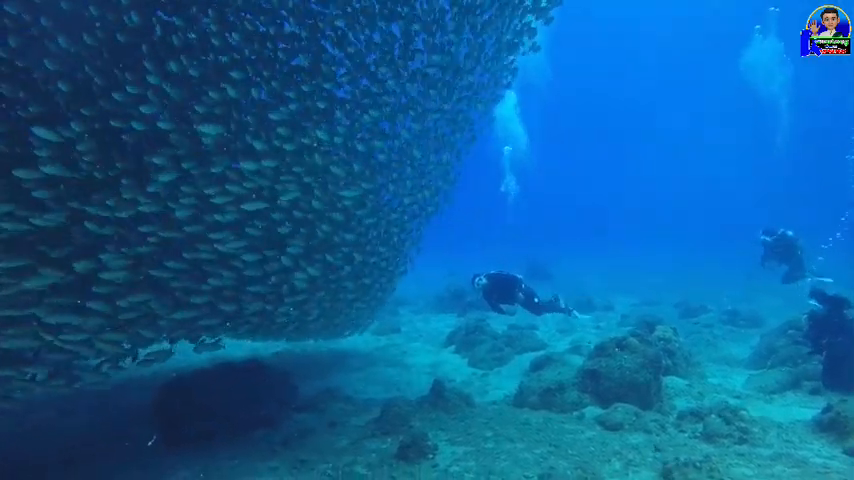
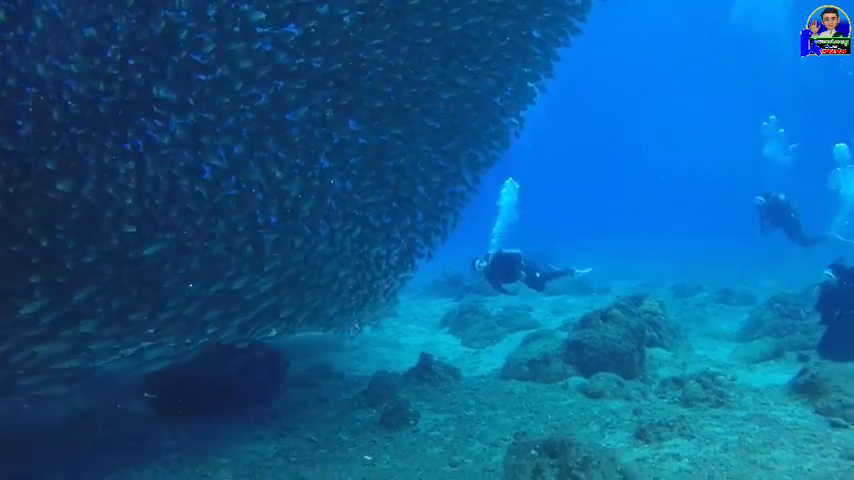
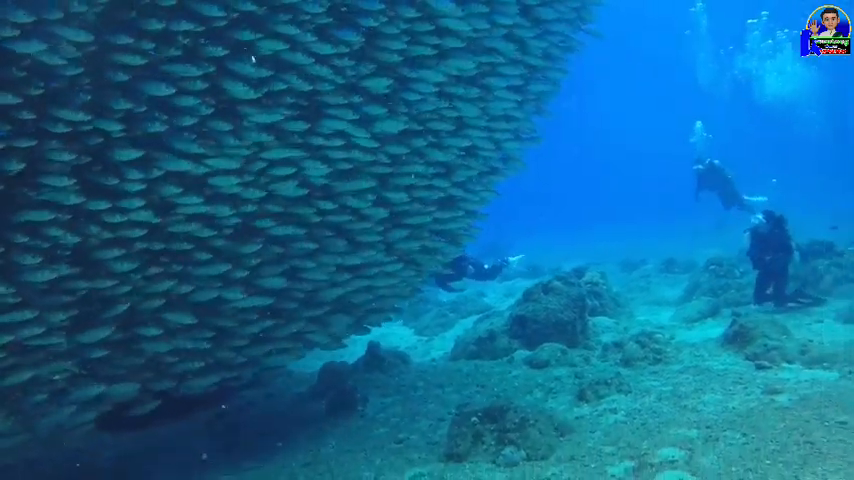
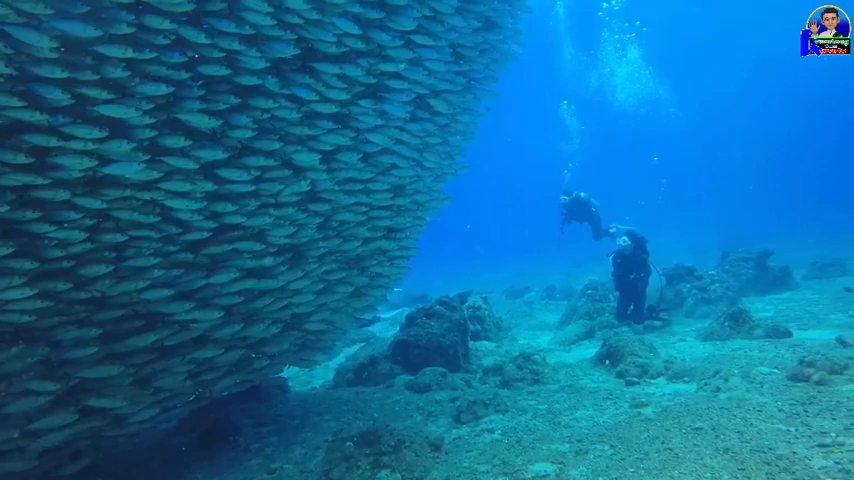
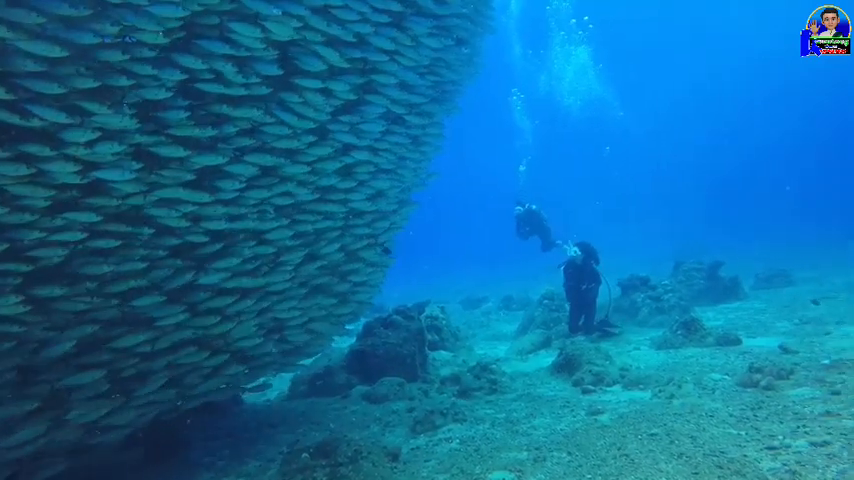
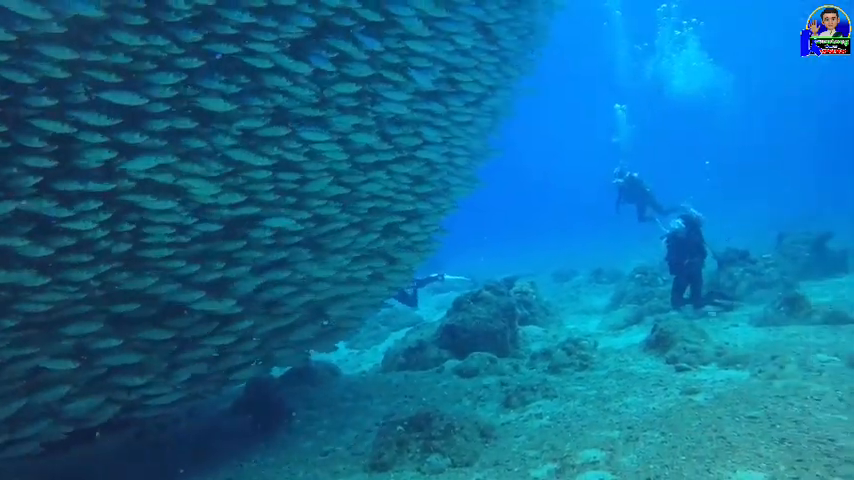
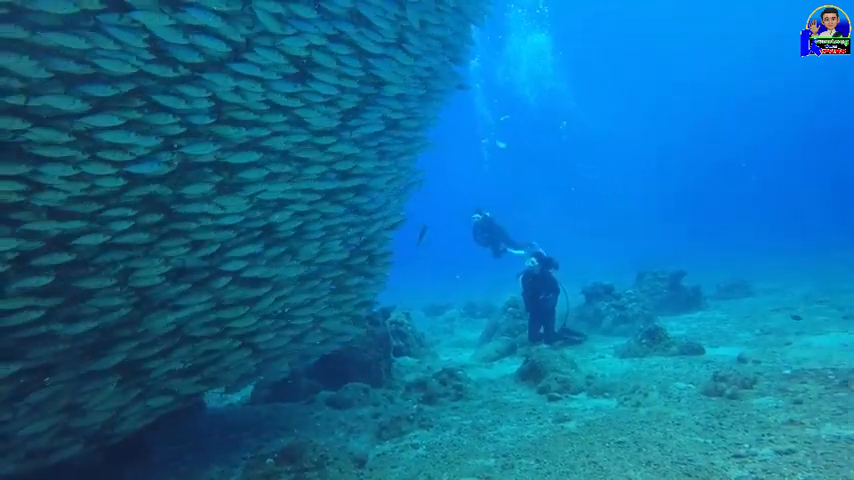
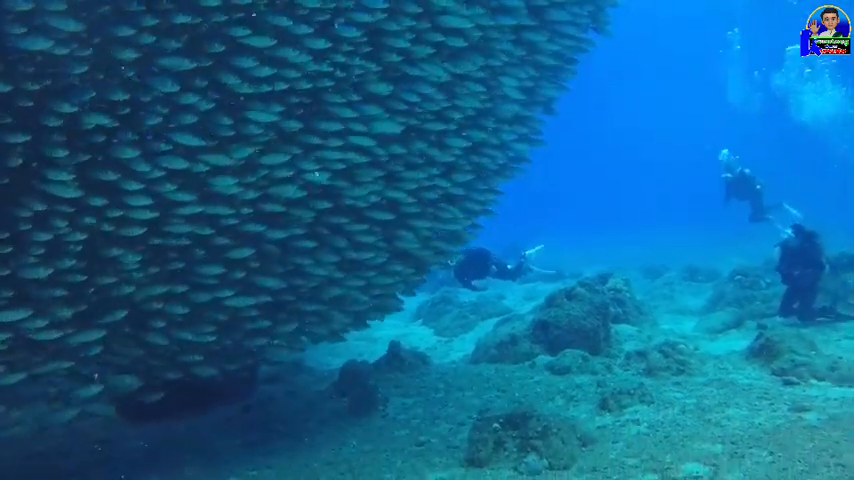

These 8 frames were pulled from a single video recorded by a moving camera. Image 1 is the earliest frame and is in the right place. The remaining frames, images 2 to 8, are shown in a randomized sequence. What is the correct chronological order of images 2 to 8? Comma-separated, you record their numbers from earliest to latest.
2, 8, 3, 6, 4, 5, 7
